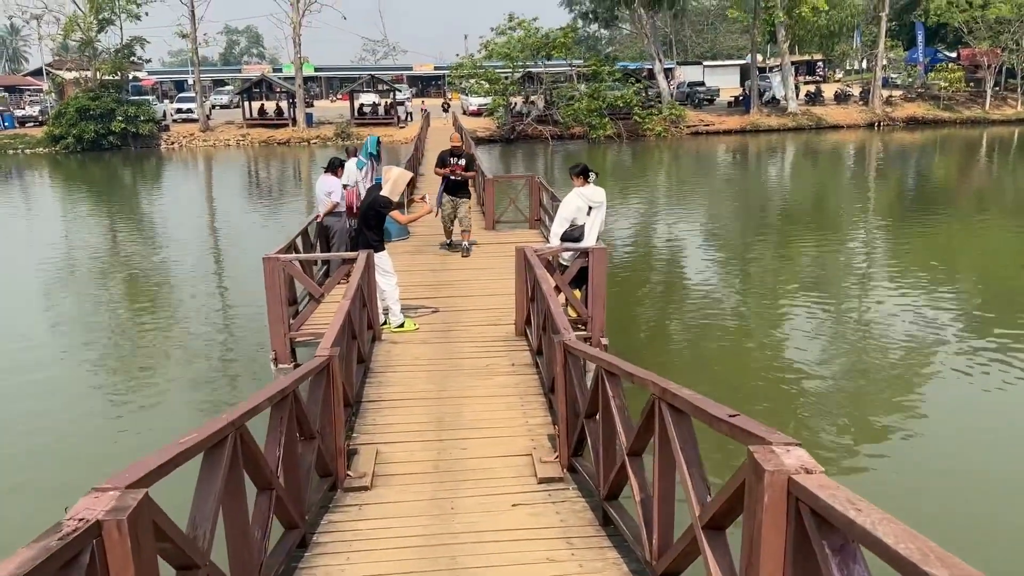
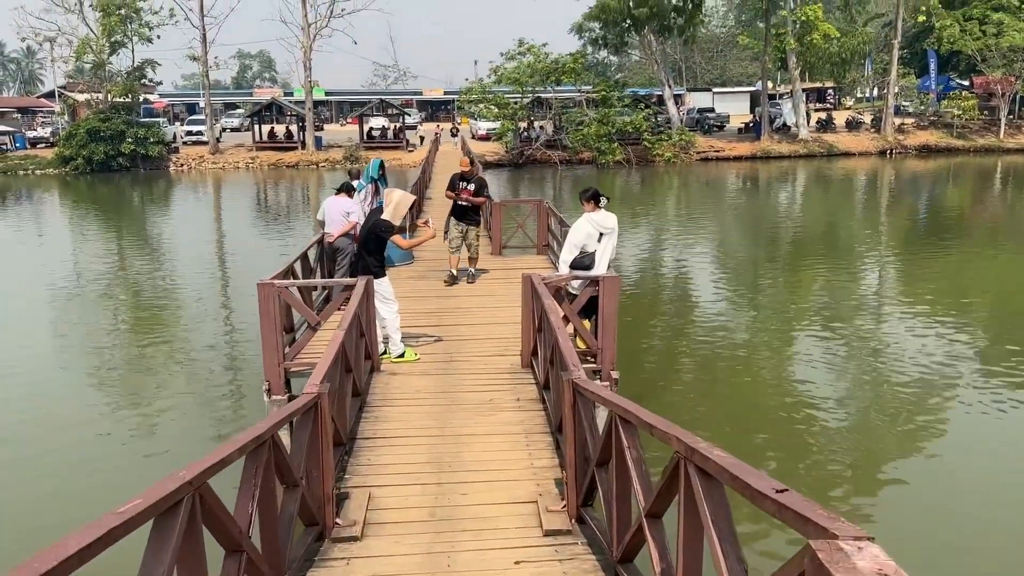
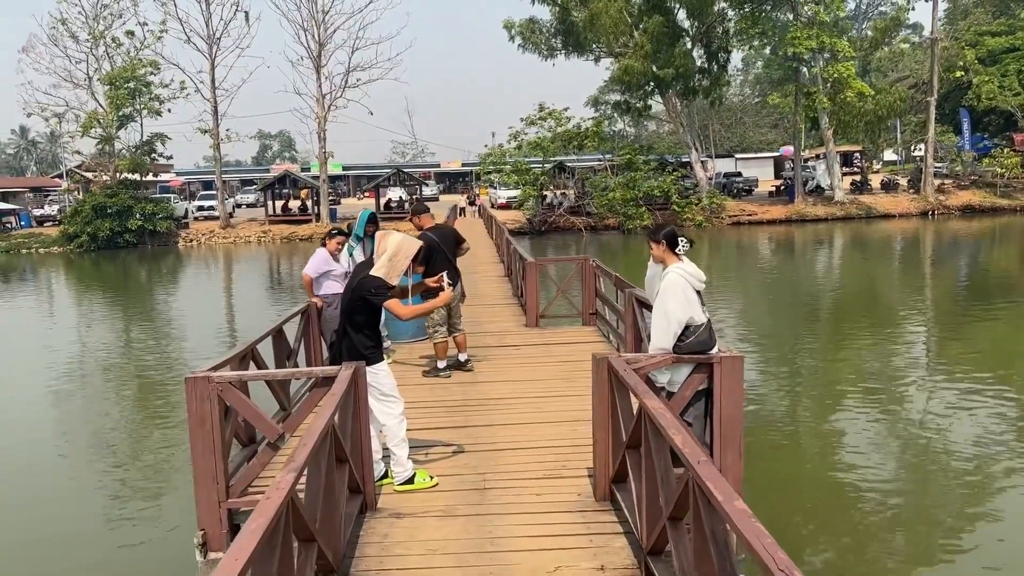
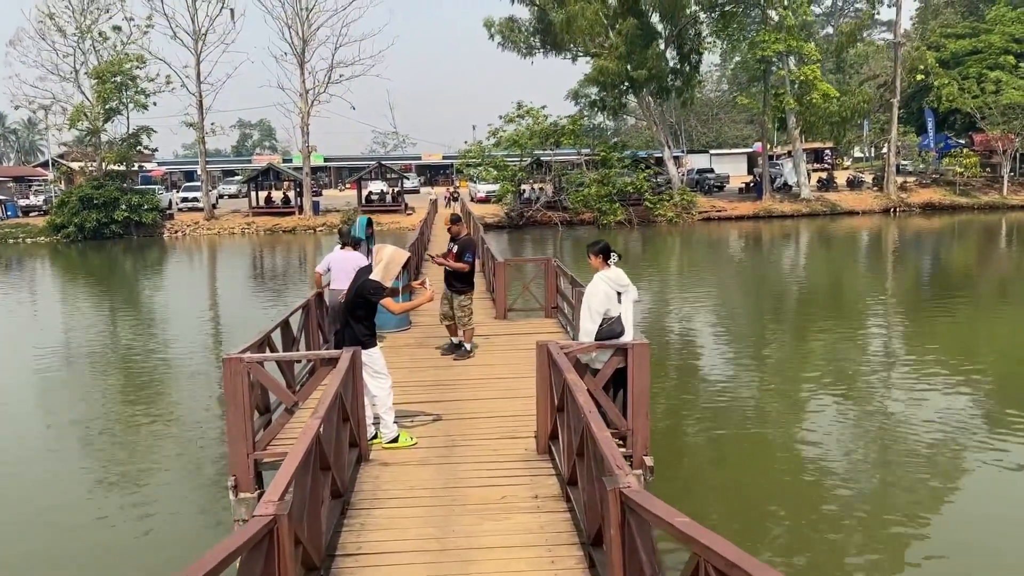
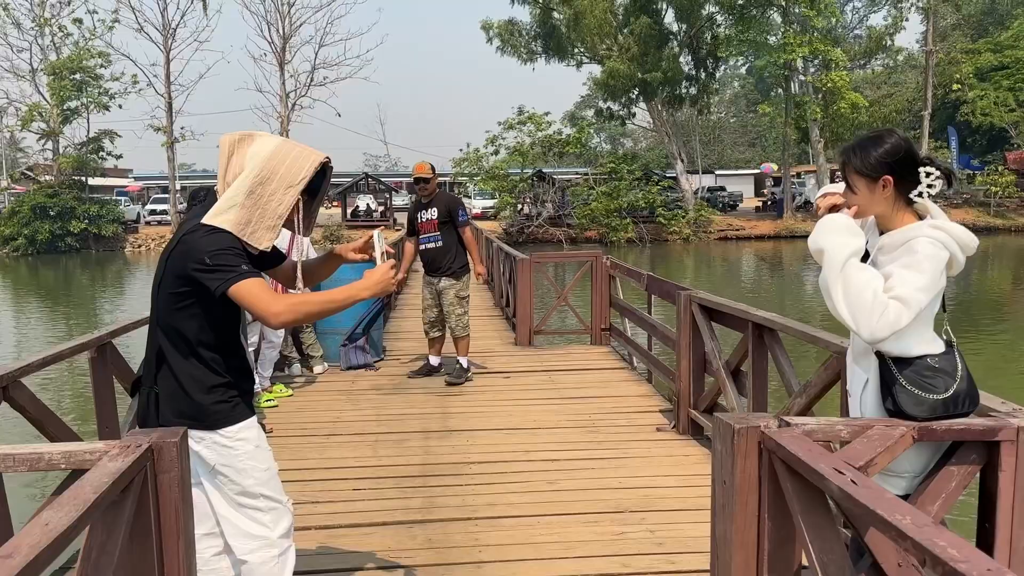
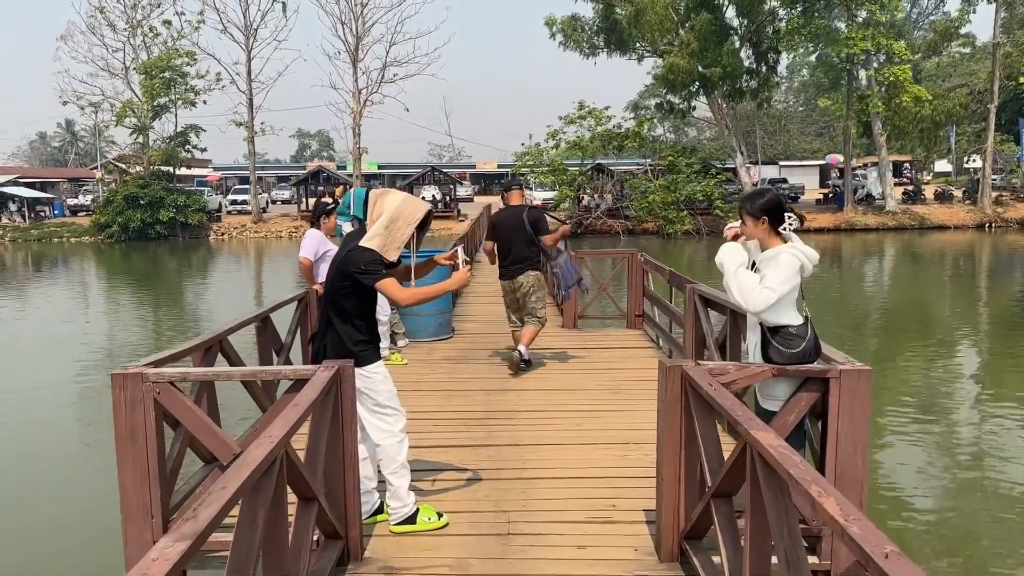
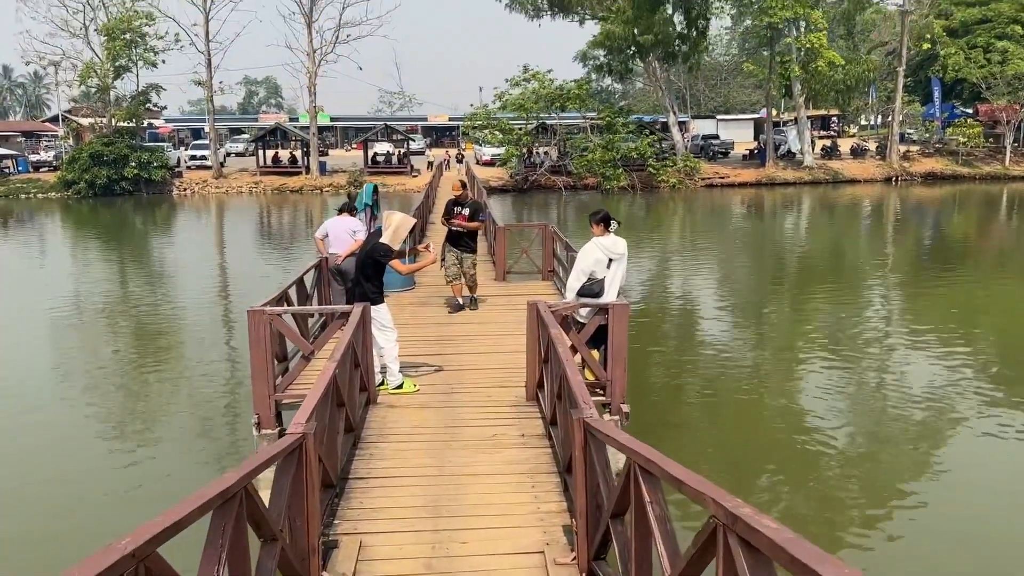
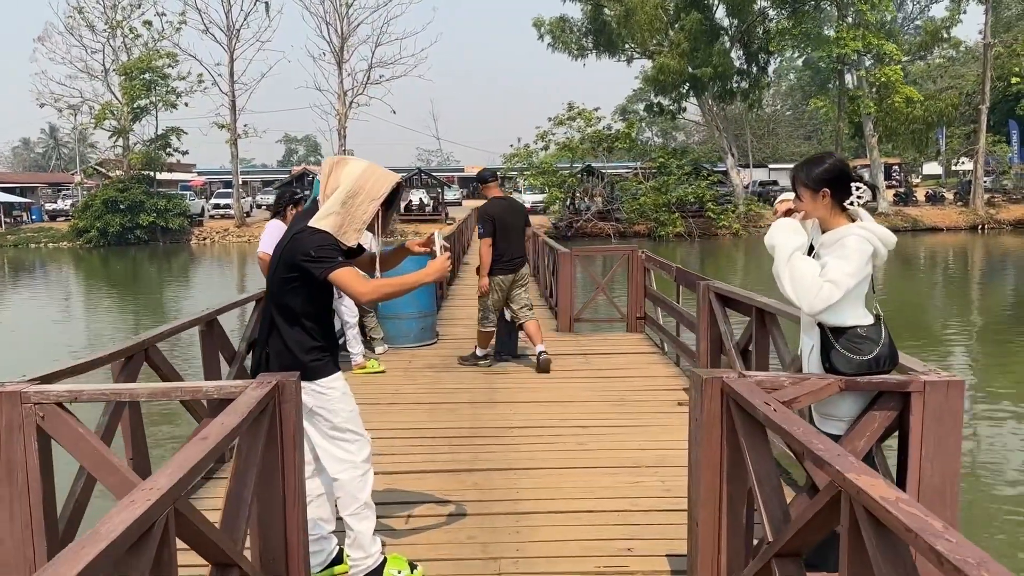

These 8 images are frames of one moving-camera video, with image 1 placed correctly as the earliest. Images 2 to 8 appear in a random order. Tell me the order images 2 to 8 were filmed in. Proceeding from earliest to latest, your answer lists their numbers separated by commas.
2, 7, 4, 3, 6, 8, 5
